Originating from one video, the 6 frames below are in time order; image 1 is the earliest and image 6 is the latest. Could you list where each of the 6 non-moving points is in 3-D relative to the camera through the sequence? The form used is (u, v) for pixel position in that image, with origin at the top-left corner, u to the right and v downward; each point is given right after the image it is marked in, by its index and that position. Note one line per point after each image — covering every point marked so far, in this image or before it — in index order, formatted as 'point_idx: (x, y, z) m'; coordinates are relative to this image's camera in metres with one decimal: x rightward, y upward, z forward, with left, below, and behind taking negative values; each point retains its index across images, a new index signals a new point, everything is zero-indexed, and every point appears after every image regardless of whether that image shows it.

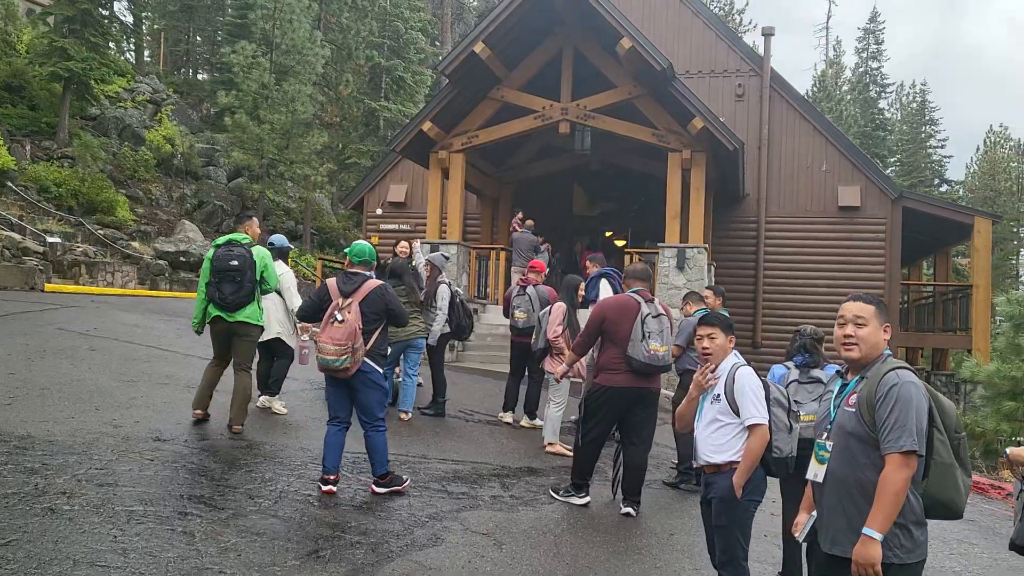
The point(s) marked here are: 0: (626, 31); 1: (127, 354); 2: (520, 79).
0: (+1.5, +3.4, +12.1) m
1: (-3.4, -0.6, +8.1) m
2: (+0.1, +3.1, +13.4) m
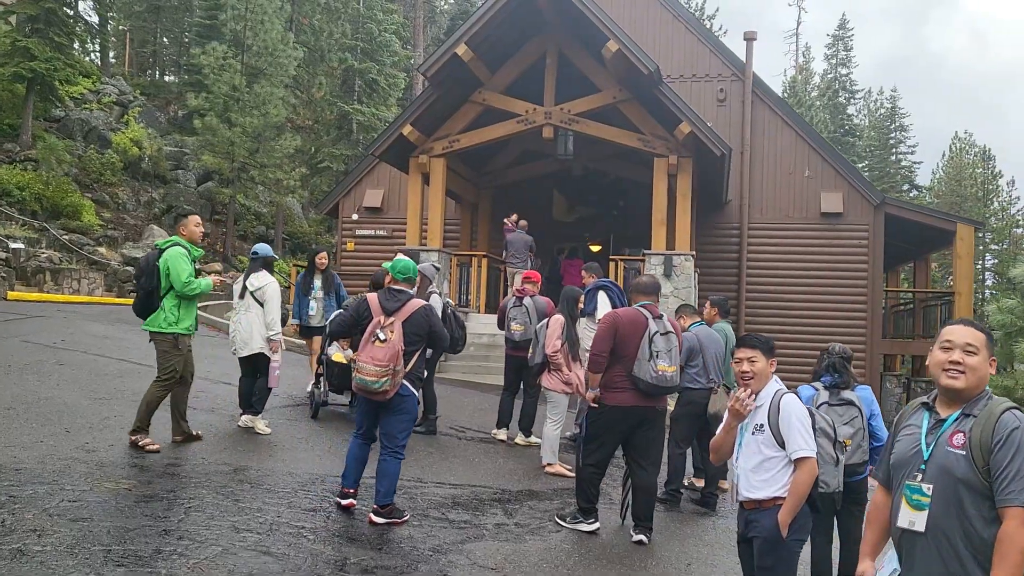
0: (+1.3, +3.3, +11.9) m
1: (-3.5, -0.7, +7.7) m
2: (-0.1, +3.0, +13.1) m
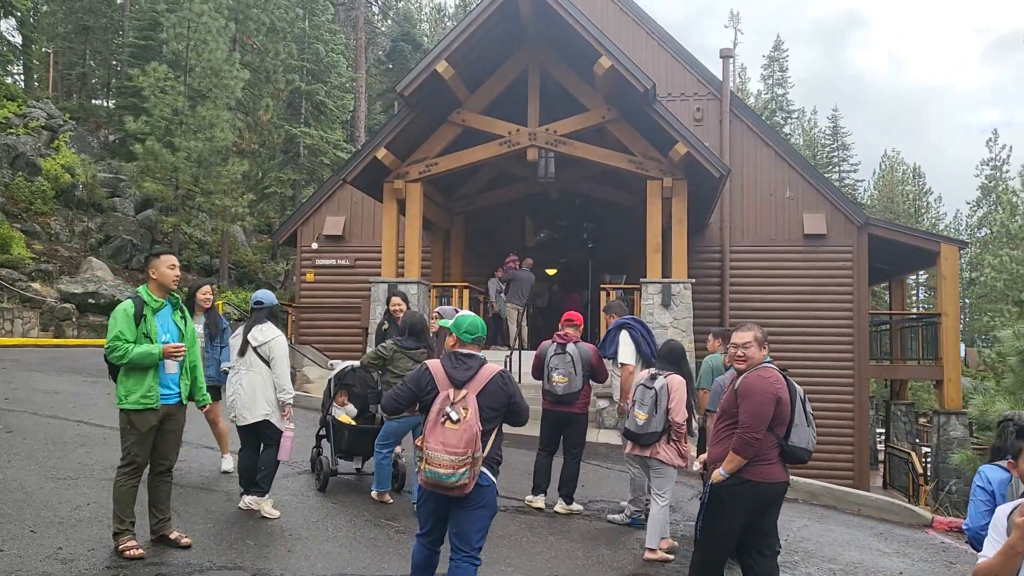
0: (+1.1, +2.9, +11.1) m
1: (-3.3, -1.1, +6.5) m
2: (-0.4, +2.5, +12.2) m
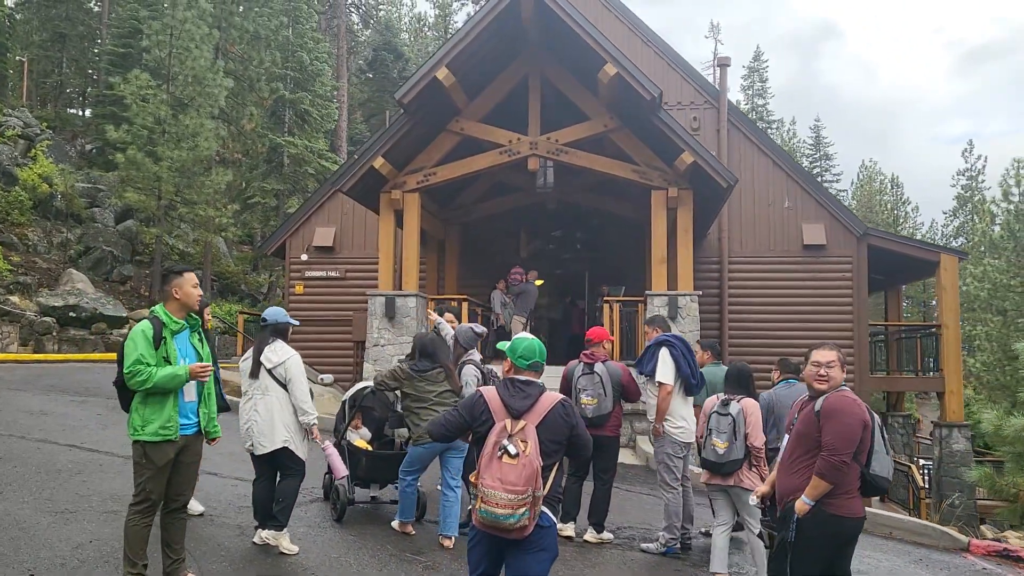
0: (+1.2, +2.8, +10.9) m
1: (-3.1, -1.2, +6.1) m
2: (-0.4, +2.3, +11.9) m
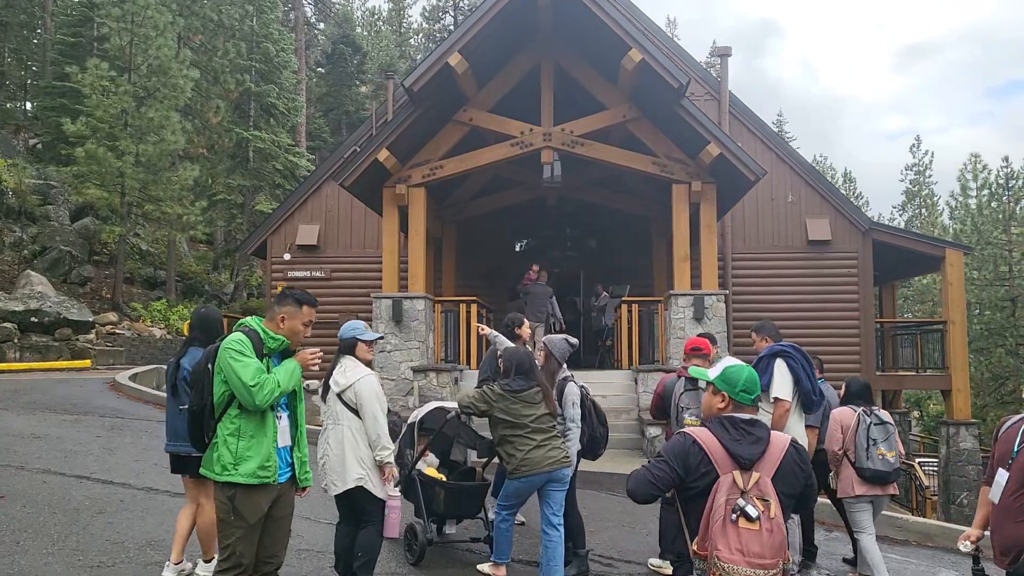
0: (+1.4, +2.8, +10.2) m
1: (-2.6, -1.2, +5.3) m
2: (-0.2, +2.3, +11.2) m
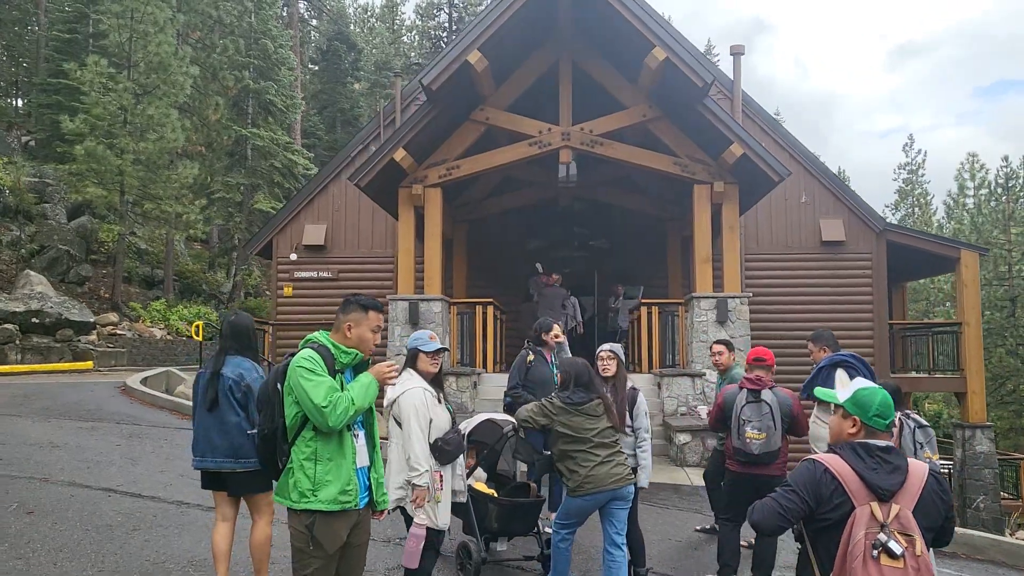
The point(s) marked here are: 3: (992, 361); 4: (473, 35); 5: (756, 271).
0: (+1.6, +2.7, +10.0) m
1: (-2.3, -1.3, +5.1) m
2: (0.0, +2.3, +11.0) m
3: (+10.1, -1.5, +19.1) m
4: (-0.4, +2.8, +10.1) m
5: (+4.0, +0.3, +15.2) m
